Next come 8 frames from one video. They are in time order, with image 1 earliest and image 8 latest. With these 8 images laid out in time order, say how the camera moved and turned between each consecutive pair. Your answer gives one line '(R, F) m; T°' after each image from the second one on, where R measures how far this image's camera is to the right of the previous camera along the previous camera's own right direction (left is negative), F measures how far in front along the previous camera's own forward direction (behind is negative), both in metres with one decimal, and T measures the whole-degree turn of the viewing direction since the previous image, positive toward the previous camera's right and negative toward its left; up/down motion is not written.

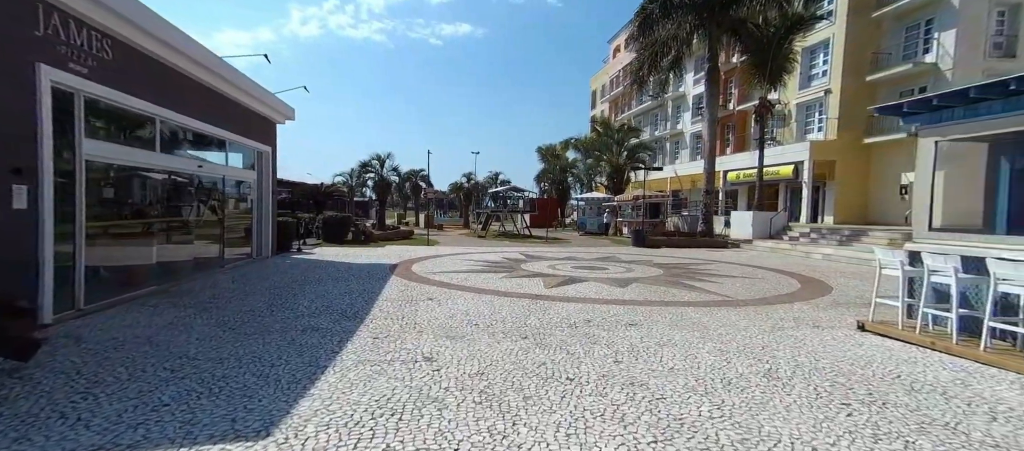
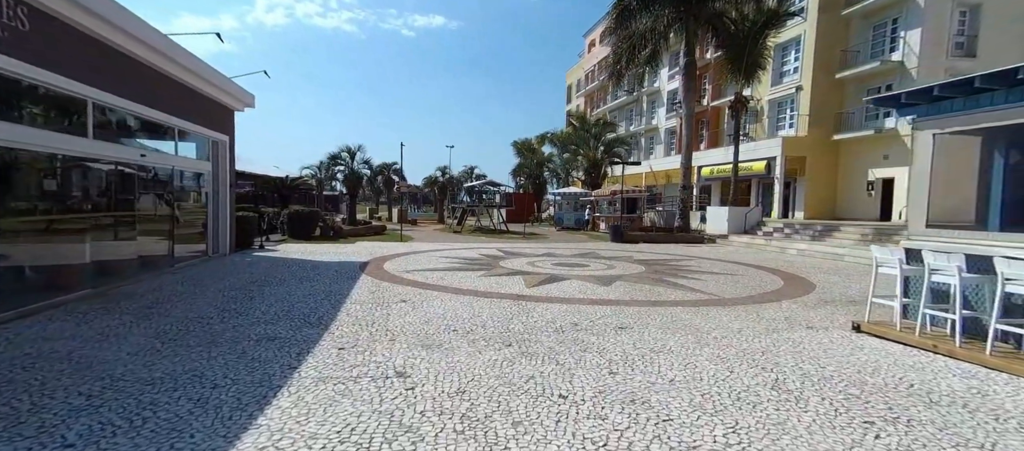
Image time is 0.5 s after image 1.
(-0.1, +0.5) m; +3°
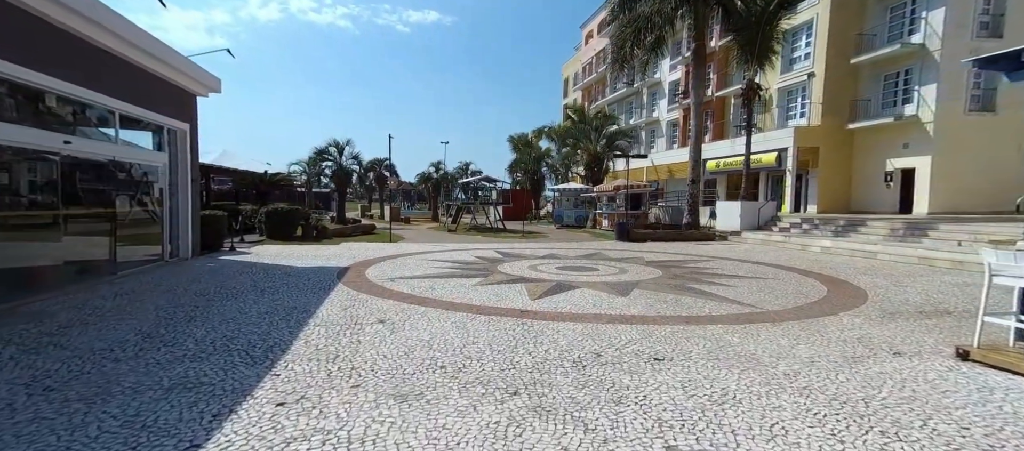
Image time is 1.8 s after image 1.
(-0.1, +1.3) m; +1°
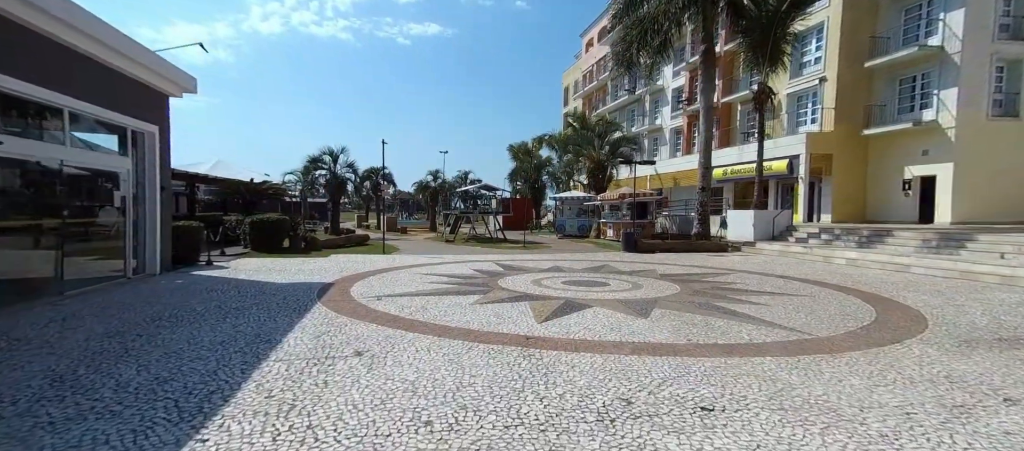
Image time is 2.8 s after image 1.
(-0.1, +1.0) m; 0°
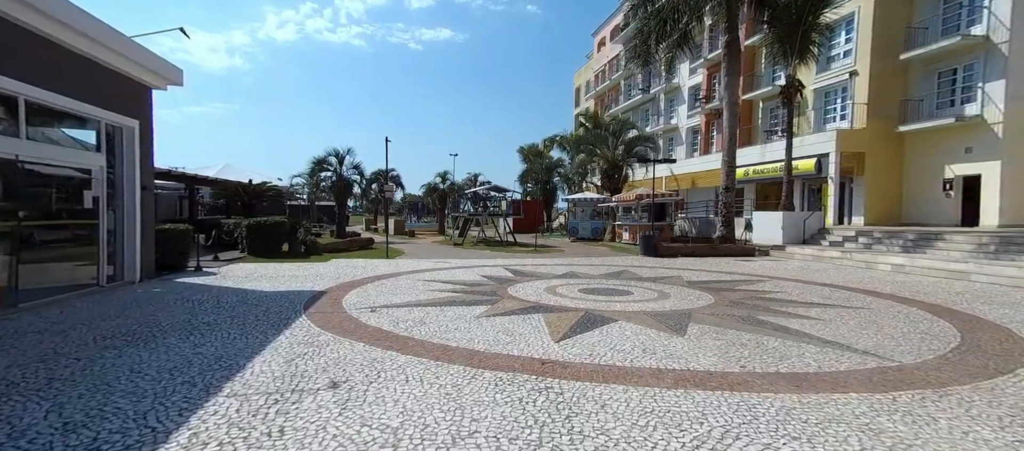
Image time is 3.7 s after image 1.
(0.0, +1.0) m; -1°
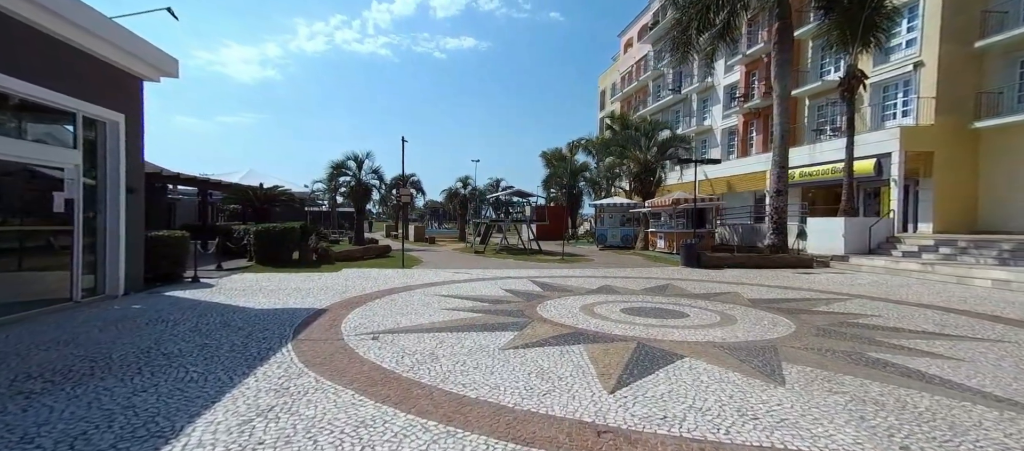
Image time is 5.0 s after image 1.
(-0.2, +1.3) m; -3°
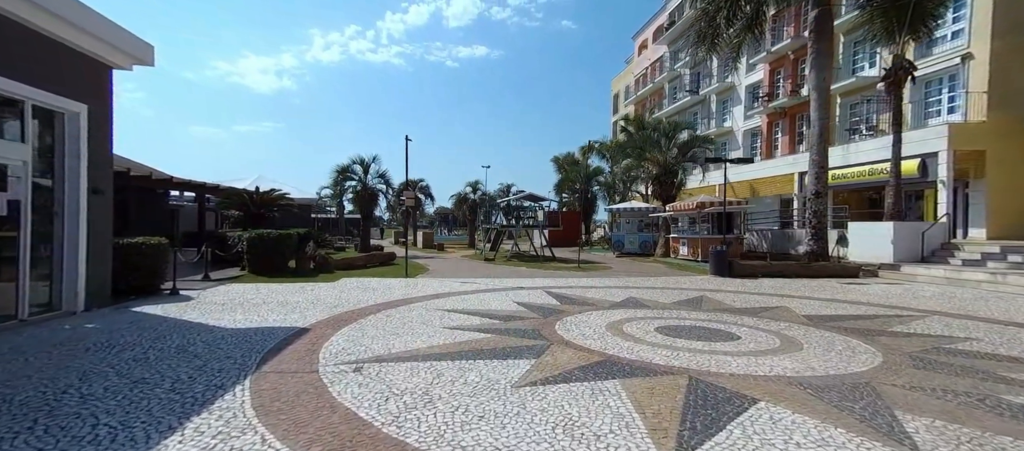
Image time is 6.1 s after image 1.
(-0.1, +1.1) m; -1°
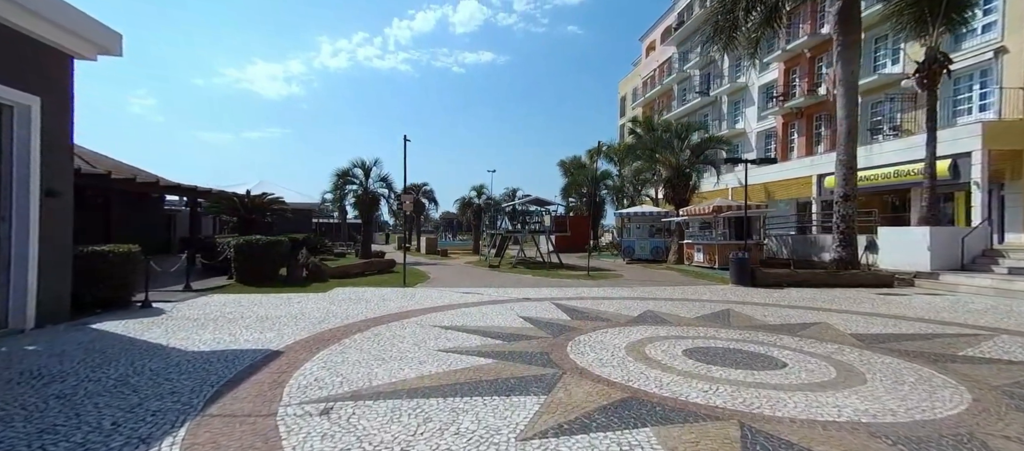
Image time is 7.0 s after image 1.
(0.0, +0.8) m; -1°
